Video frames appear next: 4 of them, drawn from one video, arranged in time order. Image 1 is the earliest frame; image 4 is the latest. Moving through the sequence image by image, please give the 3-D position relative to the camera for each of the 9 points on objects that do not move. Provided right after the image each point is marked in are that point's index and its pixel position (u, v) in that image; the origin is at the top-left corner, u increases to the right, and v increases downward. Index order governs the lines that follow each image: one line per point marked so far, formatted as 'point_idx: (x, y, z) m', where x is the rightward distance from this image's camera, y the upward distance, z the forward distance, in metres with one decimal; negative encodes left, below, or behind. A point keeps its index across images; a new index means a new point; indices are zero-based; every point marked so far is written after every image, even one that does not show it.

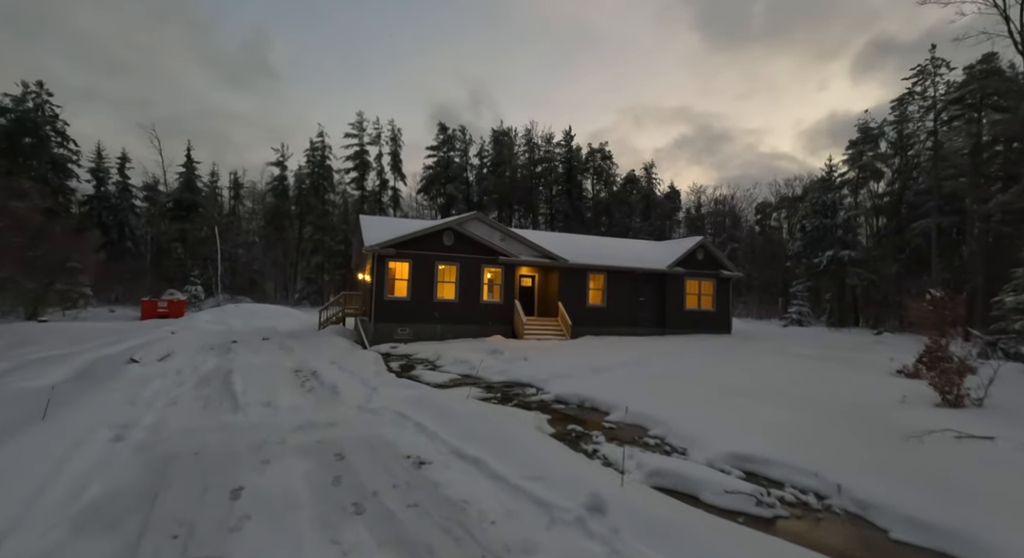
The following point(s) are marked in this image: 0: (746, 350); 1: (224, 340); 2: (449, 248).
0: (+8.2, -2.5, +17.4) m
1: (-10.0, -2.1, +17.2) m
2: (-2.5, +1.2, +20.0) m
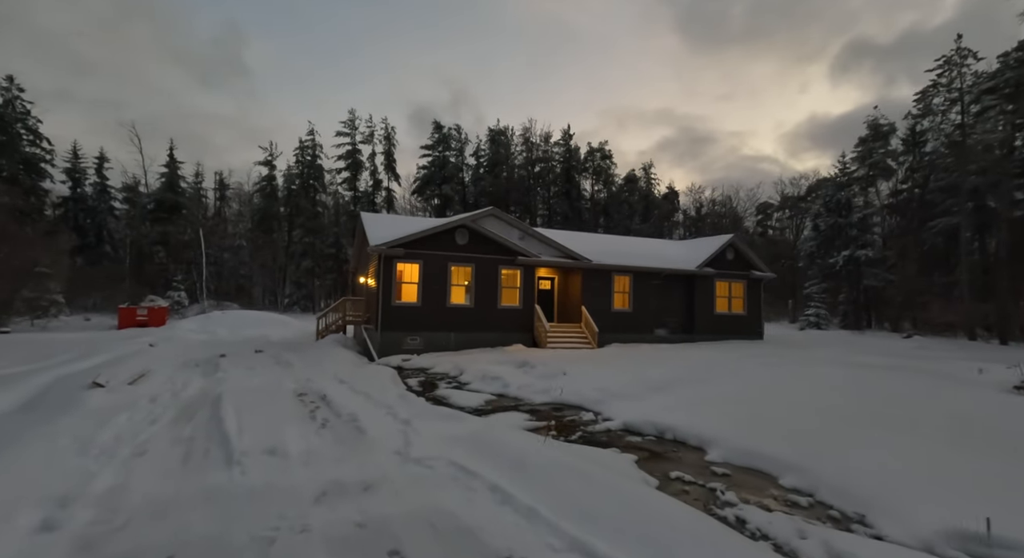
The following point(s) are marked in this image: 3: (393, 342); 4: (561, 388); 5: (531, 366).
0: (+9.0, -2.5, +15.6) m
1: (-9.2, -2.3, +15.1) m
2: (-1.8, +1.1, +18.0) m
3: (-4.0, -2.1, +16.9) m
4: (+1.1, -2.4, +10.8) m
5: (+0.5, -2.3, +12.9) m
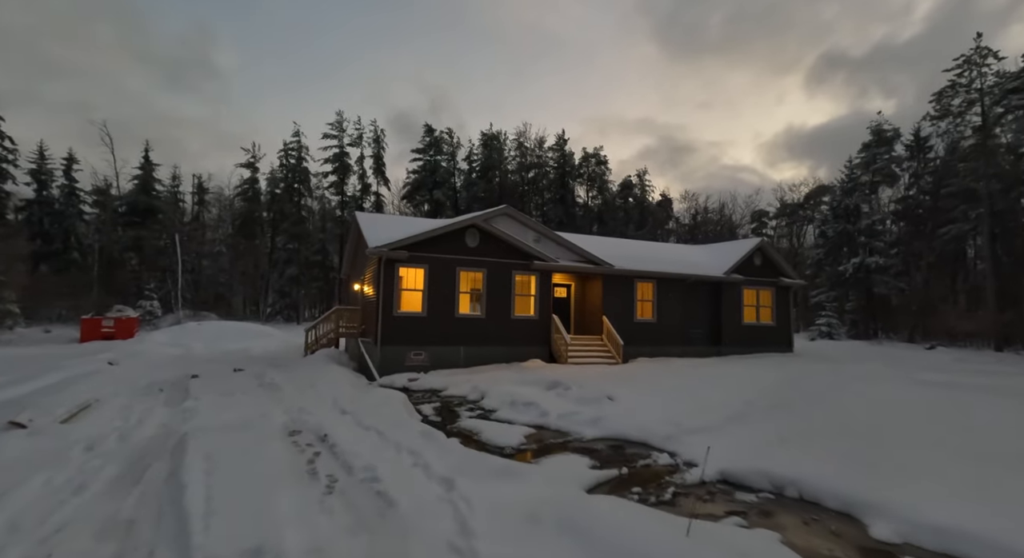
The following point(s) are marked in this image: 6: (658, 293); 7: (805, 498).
0: (+9.6, -2.7, +13.9) m
1: (-8.5, -2.4, +12.8) m
2: (-1.2, +0.9, +16.0) m
3: (-3.5, -2.3, +14.8) m
4: (+1.8, -2.5, +8.9) m
5: (+1.2, -2.4, +10.9) m
6: (+5.5, -0.5, +18.6) m
7: (+3.3, -2.5, +5.7) m
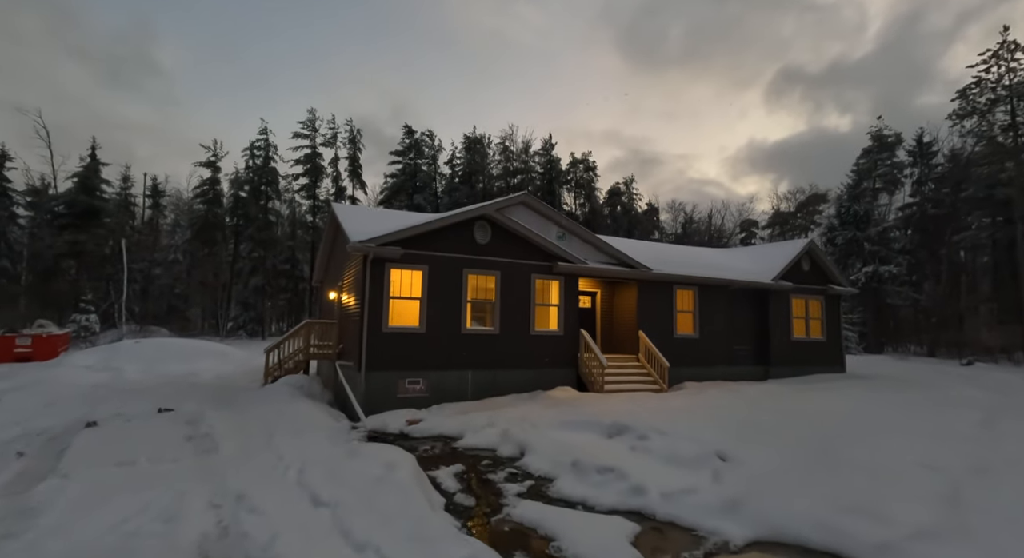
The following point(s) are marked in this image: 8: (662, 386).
0: (+10.2, -2.8, +11.0) m
1: (-7.8, -2.5, +8.9) m
2: (-0.7, +0.8, +12.6) m
3: (-2.9, -2.4, +11.2) m
4: (+2.7, -2.4, +5.5) m
5: (+2.0, -2.4, +7.5) m
6: (+5.8, -0.7, +15.5) m
7: (+4.4, -2.4, +2.5) m
8: (+4.0, -2.8, +13.2) m
